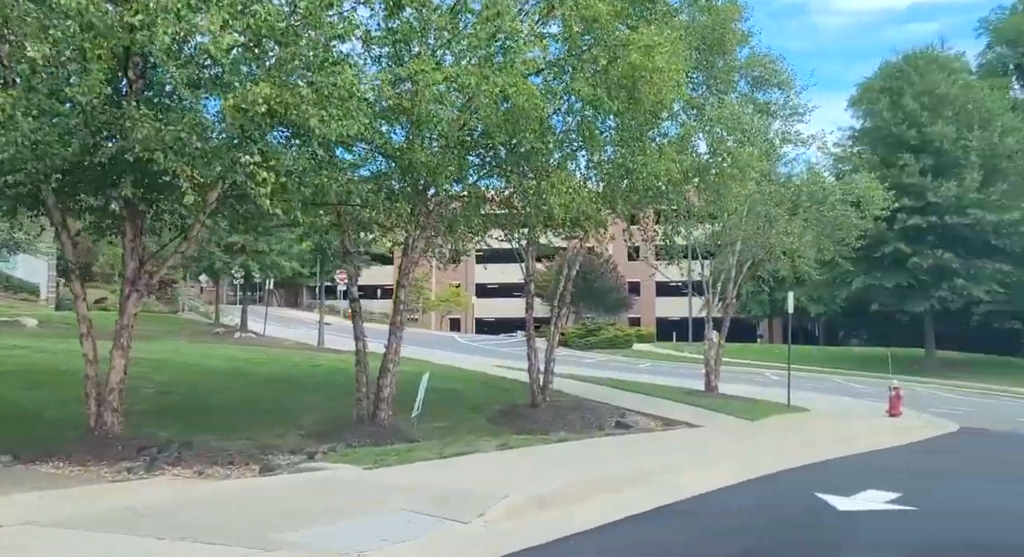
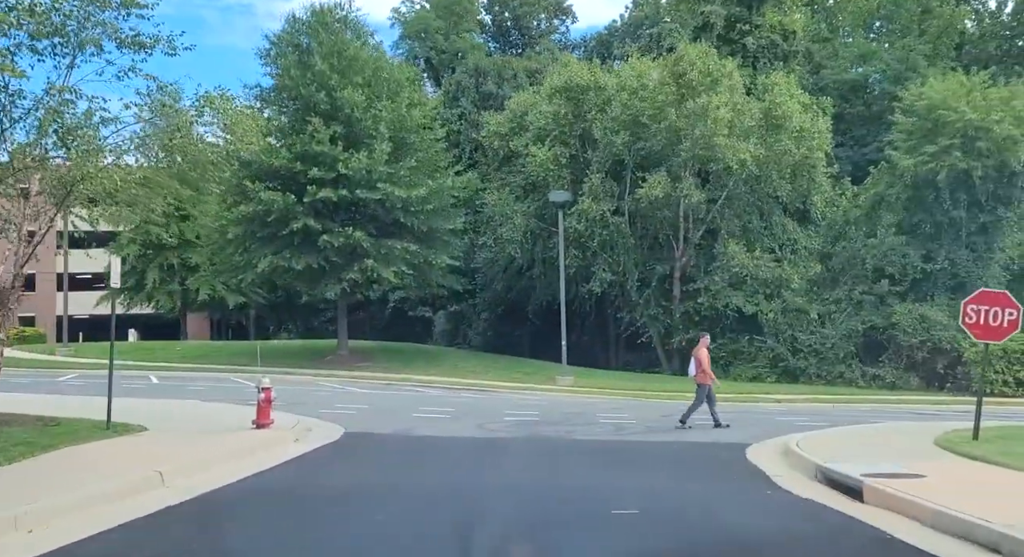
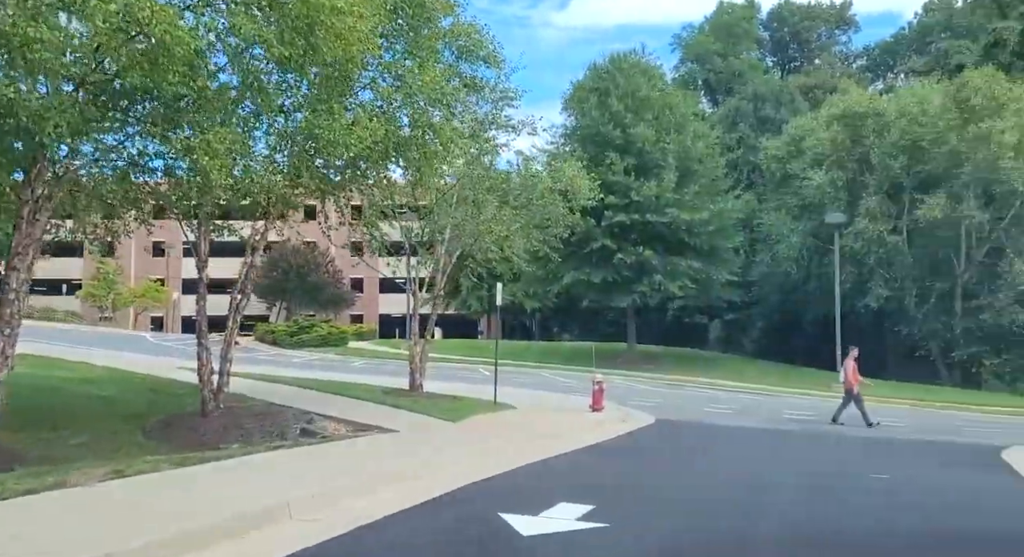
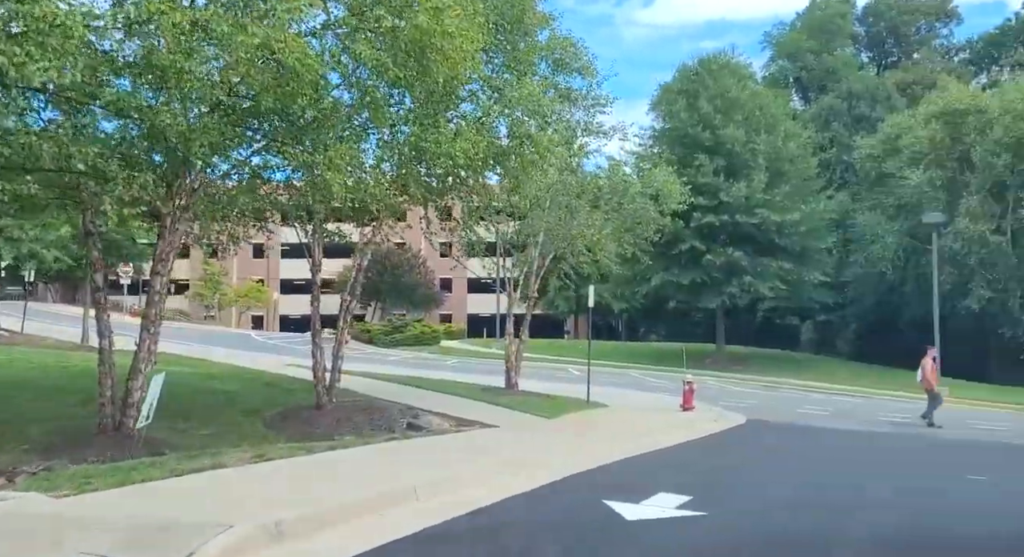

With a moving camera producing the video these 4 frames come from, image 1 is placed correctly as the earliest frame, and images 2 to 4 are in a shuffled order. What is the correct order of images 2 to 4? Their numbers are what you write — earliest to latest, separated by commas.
4, 3, 2
